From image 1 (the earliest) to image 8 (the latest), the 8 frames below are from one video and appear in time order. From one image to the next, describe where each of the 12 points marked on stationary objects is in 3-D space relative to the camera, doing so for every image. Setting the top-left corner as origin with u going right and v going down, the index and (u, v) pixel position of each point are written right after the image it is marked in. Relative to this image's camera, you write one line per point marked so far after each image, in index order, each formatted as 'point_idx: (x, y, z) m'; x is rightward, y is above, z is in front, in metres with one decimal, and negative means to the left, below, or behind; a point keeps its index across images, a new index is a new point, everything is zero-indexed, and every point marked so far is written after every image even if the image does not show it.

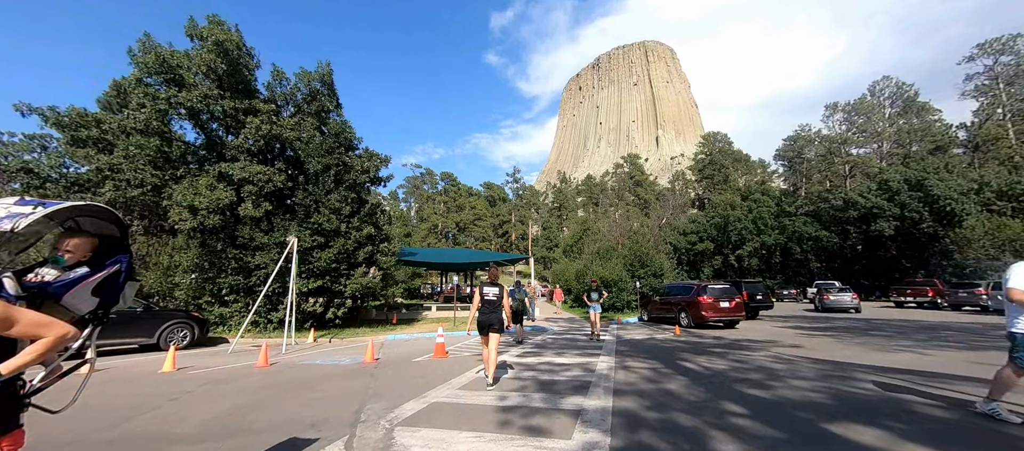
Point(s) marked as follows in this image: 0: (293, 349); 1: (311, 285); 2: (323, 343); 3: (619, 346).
0: (-6.3, -3.6, +10.2) m
1: (-7.3, -2.2, +12.8) m
2: (-6.5, -4.0, +12.1) m
3: (+3.0, -3.4, +9.8) m
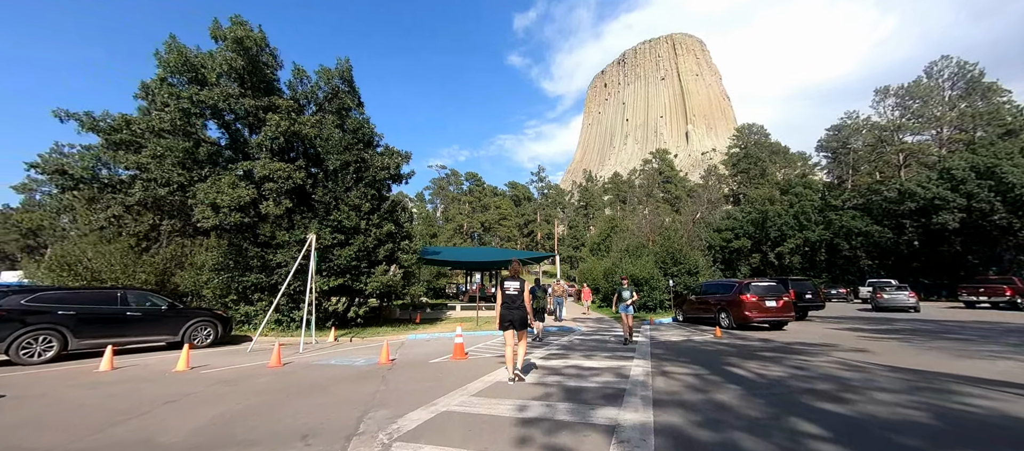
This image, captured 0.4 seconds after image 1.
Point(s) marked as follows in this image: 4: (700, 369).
0: (-5.6, -3.5, +9.9) m
1: (-6.4, -2.1, +12.7) m
2: (-5.7, -3.9, +11.8) m
3: (+3.6, -3.1, +8.9) m
4: (+3.4, -2.6, +6.4) m
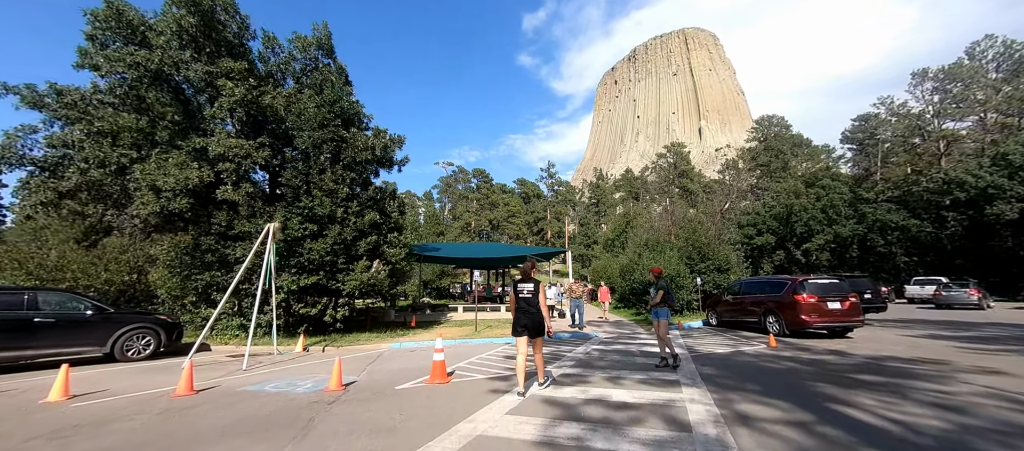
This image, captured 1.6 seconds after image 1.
0: (-5.6, -3.1, +7.9) m
1: (-6.3, -1.7, +10.7) m
2: (-5.6, -3.6, +9.8) m
3: (+3.6, -2.7, +6.7) m
4: (+3.3, -2.2, +4.2) m
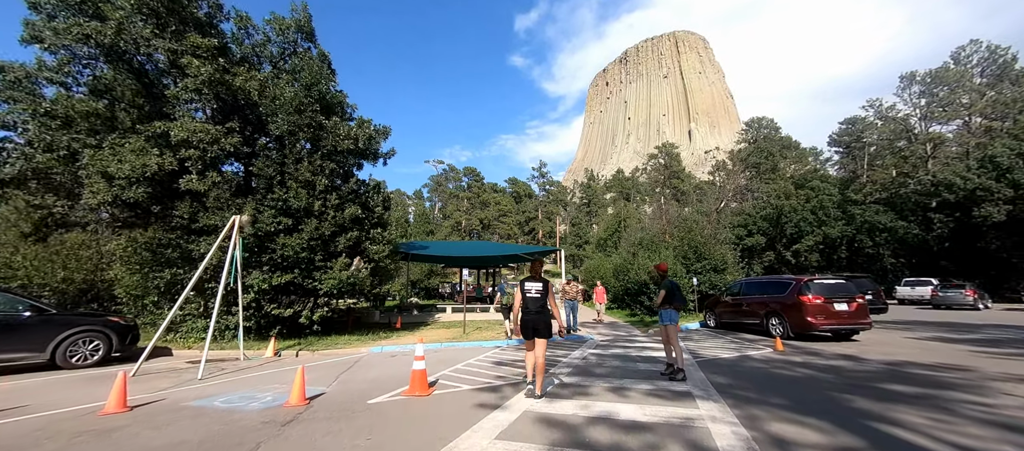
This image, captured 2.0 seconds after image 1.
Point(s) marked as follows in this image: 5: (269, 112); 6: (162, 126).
0: (-5.8, -2.9, +7.1) m
1: (-6.6, -1.5, +9.8) m
2: (-5.9, -3.4, +9.0) m
3: (+3.4, -2.6, +6.1) m
4: (+3.2, -2.0, +3.5) m
5: (-7.0, +3.3, +10.3) m
6: (-9.1, +2.6, +9.3) m
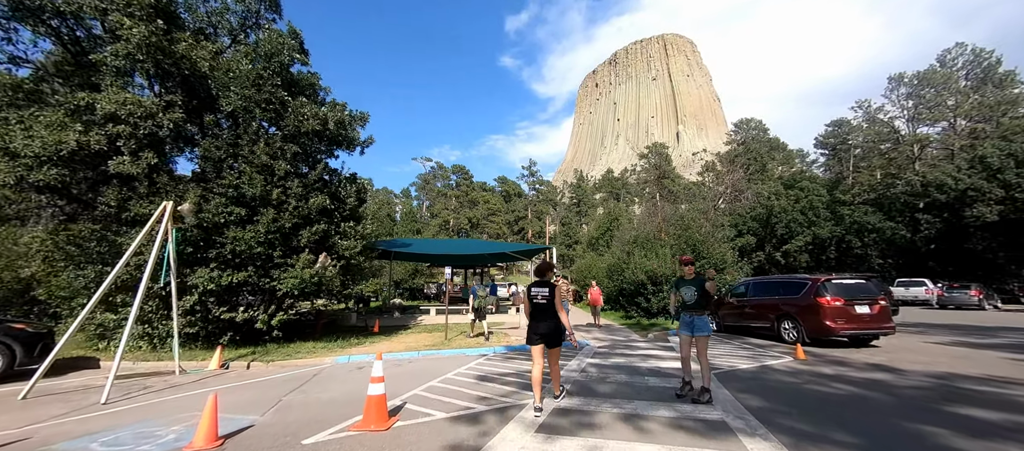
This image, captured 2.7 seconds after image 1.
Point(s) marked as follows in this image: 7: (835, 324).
0: (-6.0, -2.7, +5.7) m
1: (-6.9, -1.3, +8.4) m
2: (-6.1, -3.2, +7.6) m
3: (+3.2, -2.4, +5.0) m
4: (+3.1, -1.9, +2.4) m
5: (-7.3, +3.5, +8.9) m
6: (-9.3, +2.8, +7.8) m
7: (+8.1, -2.5, +9.0) m
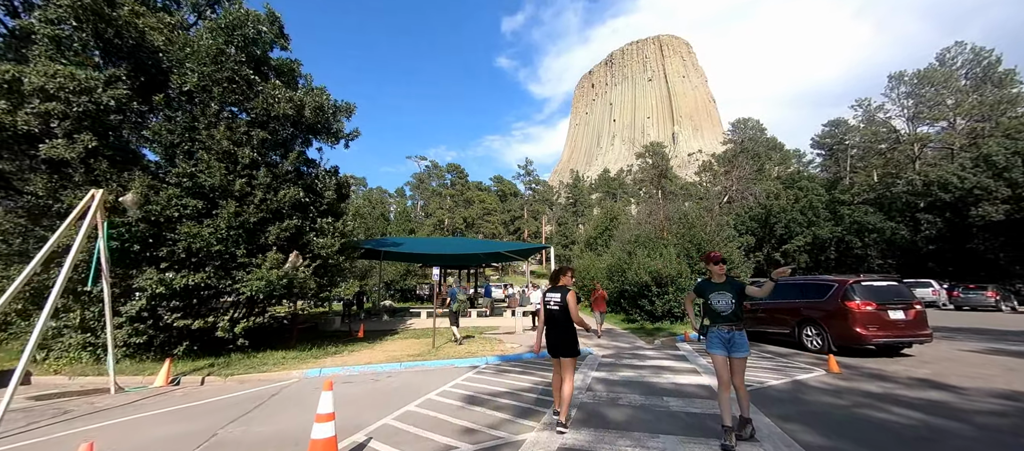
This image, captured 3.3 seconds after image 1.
0: (-6.1, -2.6, +4.6) m
1: (-7.0, -1.2, +7.3) m
2: (-6.2, -3.1, +6.5) m
3: (+3.1, -2.3, +4.0) m
4: (+3.0, -1.7, +1.5) m
5: (-7.4, +3.6, +7.8) m
6: (-9.4, +2.9, +6.7) m
7: (+8.0, -2.4, +8.0) m
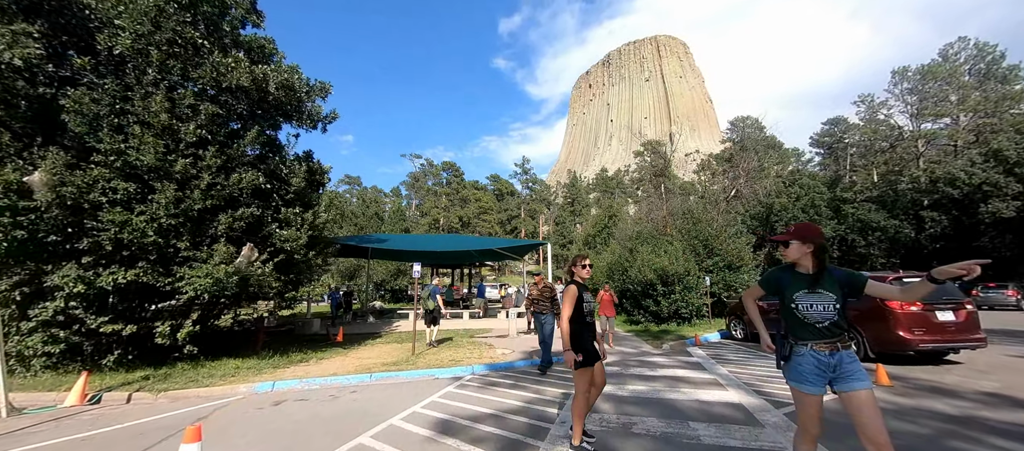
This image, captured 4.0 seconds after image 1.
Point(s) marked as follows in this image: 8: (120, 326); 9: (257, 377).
0: (-6.3, -2.4, +3.4) m
1: (-7.2, -0.9, +6.2) m
2: (-6.4, -2.8, +5.3) m
3: (+3.0, -2.0, +2.9) m
4: (+2.9, -1.5, +0.4) m
5: (-7.7, +3.9, +6.7) m
6: (-9.6, +3.2, +5.5) m
7: (+7.8, -2.1, +7.0) m
8: (-7.2, -1.8, +6.6) m
9: (-4.9, -2.9, +6.9) m
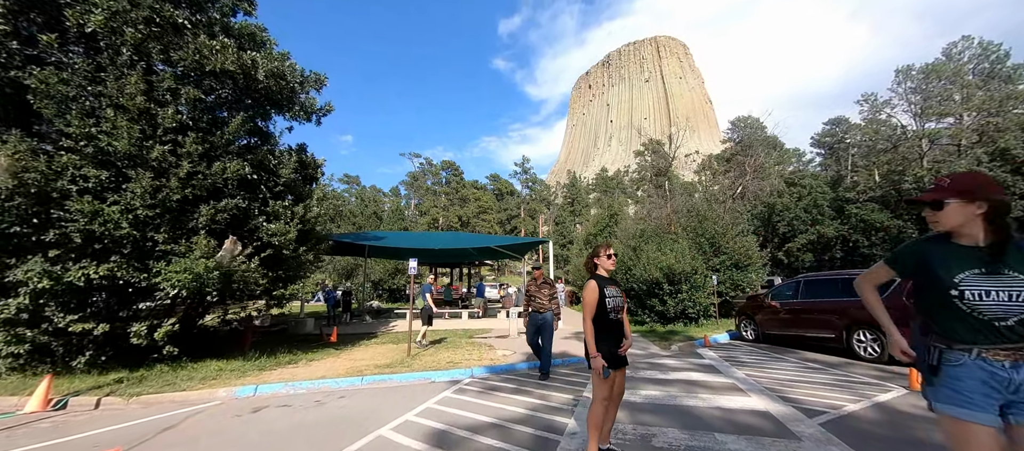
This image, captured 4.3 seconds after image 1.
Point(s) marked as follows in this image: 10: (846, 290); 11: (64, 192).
0: (-6.2, -2.2, +3.0) m
1: (-7.2, -0.8, +5.7) m
2: (-6.4, -2.7, +4.9) m
3: (+3.0, -1.9, +2.4) m
4: (+2.9, -1.4, -0.1) m
5: (-7.6, +4.0, +6.2) m
6: (-9.6, +3.3, +5.0) m
7: (+7.8, -2.0, +6.5) m
8: (-7.2, -1.7, +6.1) m
9: (-4.9, -2.8, +6.4) m
10: (+7.6, -1.5, +7.9) m
11: (-7.3, +0.5, +5.8) m
